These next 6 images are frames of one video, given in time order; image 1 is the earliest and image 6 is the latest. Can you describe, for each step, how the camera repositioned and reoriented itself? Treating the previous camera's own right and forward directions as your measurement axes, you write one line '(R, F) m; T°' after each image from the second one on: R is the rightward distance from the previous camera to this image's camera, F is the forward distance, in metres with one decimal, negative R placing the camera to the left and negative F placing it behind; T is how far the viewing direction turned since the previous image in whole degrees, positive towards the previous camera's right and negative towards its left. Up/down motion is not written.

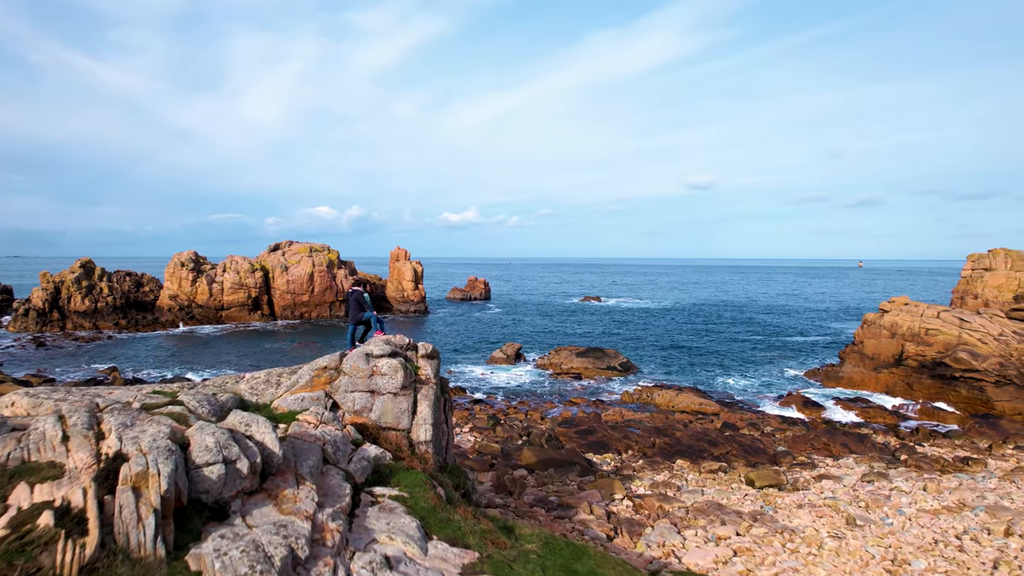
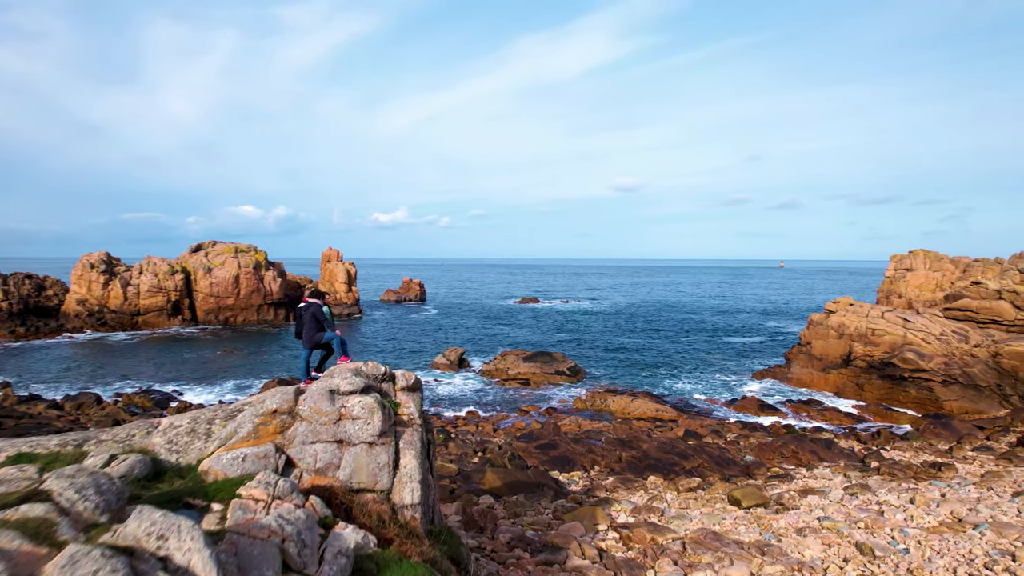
(-0.7, +1.8) m; +6°
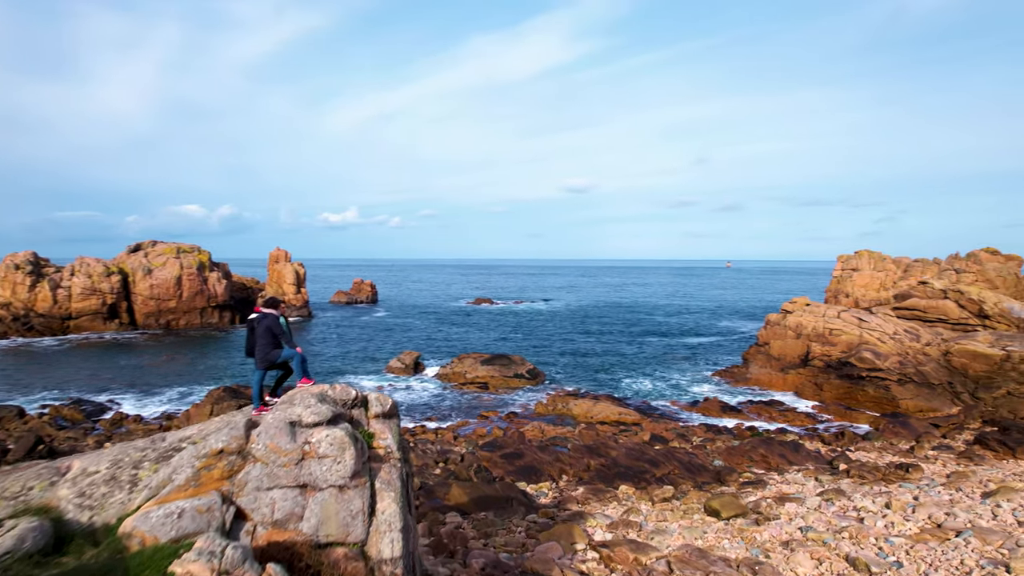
(-0.3, +0.9) m; +4°
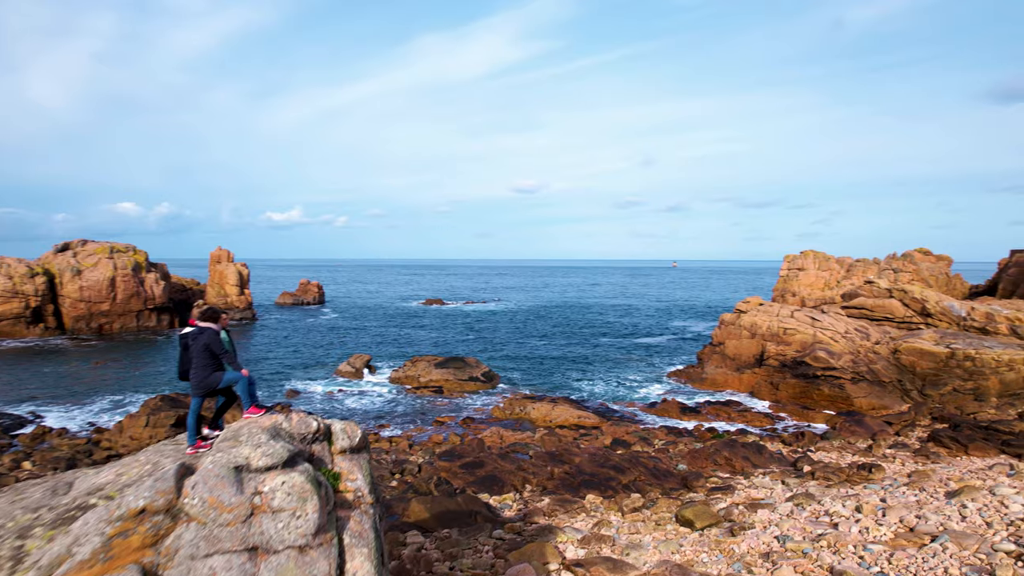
(-0.3, +0.8) m; +4°
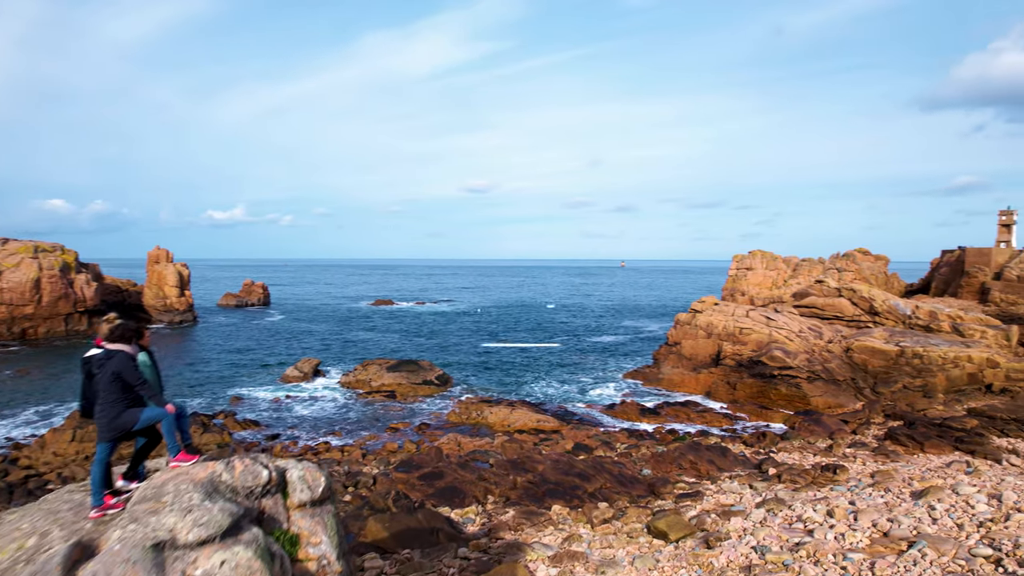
(-0.3, +0.9) m; +4°
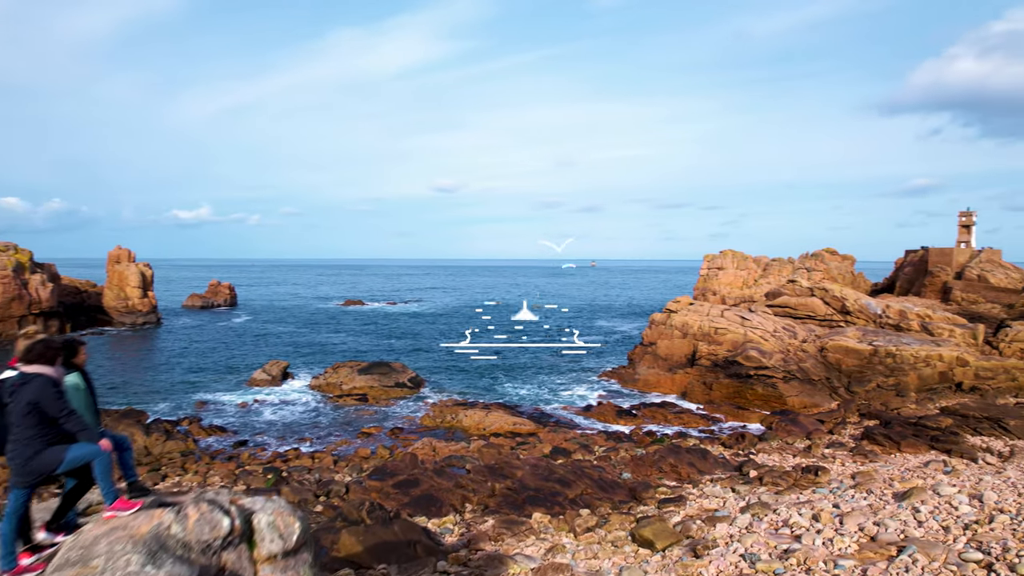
(-0.2, +0.5) m; +2°
